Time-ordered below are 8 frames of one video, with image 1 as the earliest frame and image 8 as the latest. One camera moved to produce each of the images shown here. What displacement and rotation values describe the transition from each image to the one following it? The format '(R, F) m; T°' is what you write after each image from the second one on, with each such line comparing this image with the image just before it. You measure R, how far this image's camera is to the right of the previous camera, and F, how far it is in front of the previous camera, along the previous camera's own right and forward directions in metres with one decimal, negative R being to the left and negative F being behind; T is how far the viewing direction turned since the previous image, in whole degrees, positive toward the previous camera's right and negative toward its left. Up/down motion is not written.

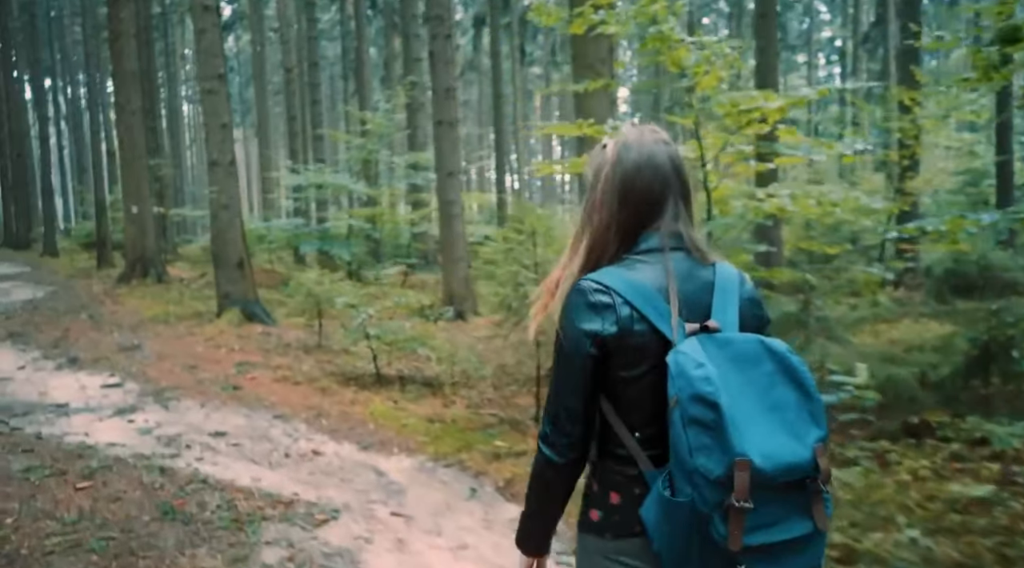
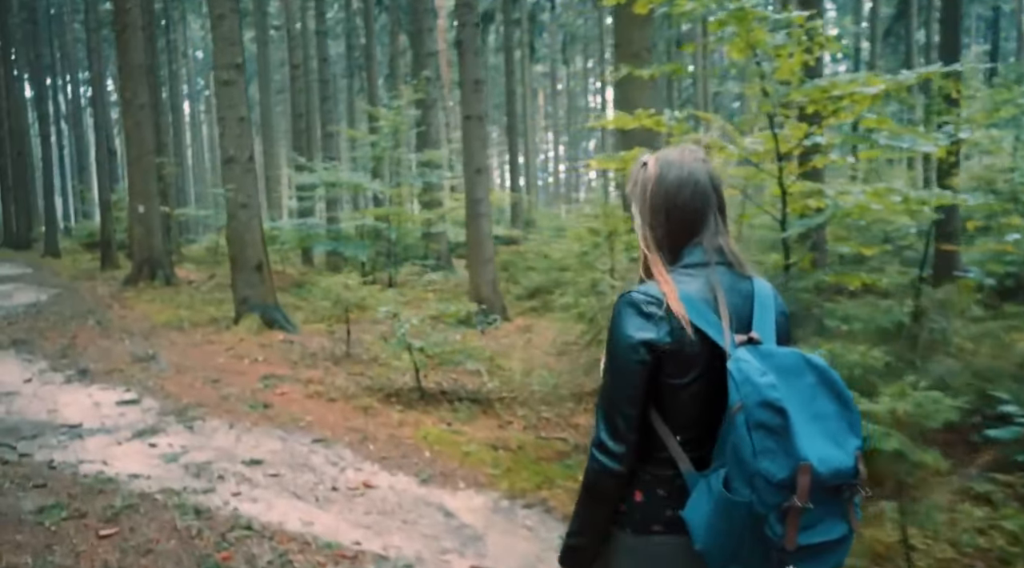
(-0.5, +0.7) m; 0°
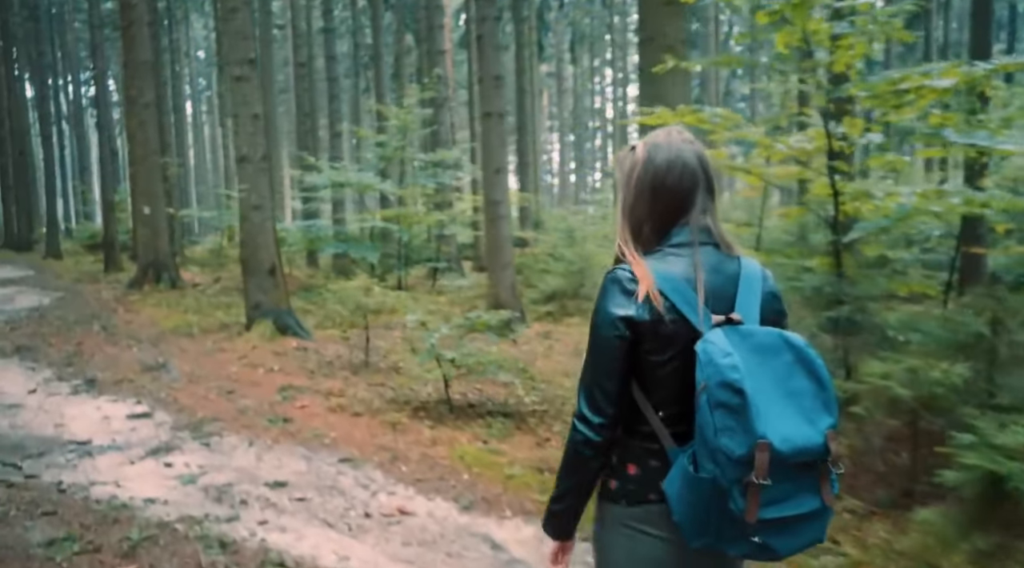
(-0.3, +0.4) m; 0°
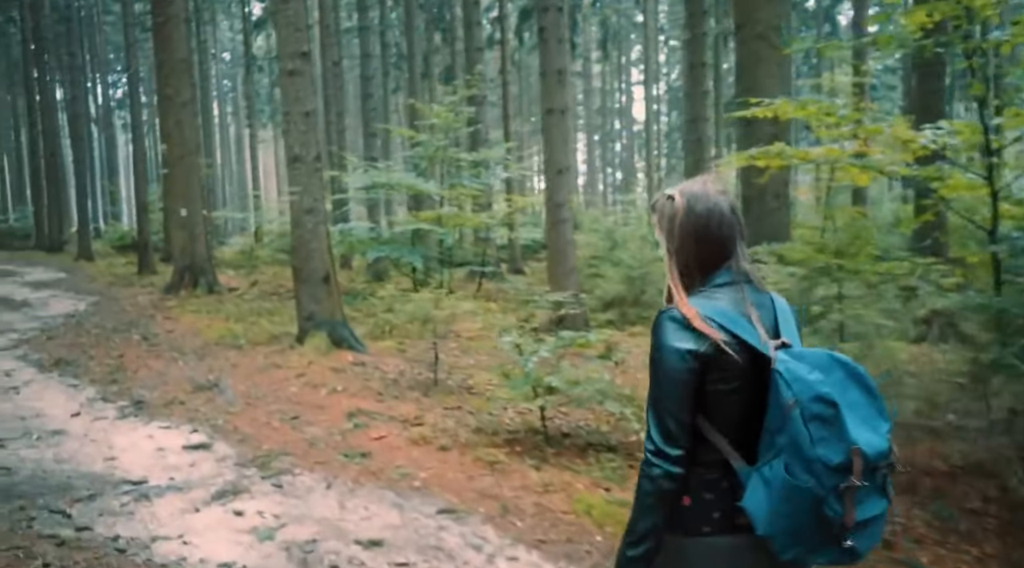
(-0.6, +0.8) m; -1°
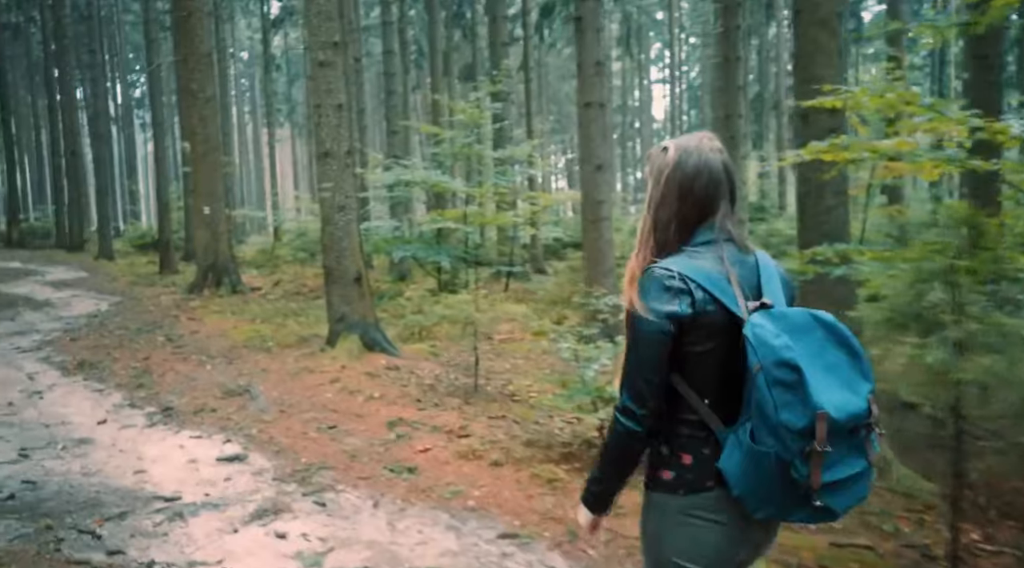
(-0.3, +0.4) m; -1°
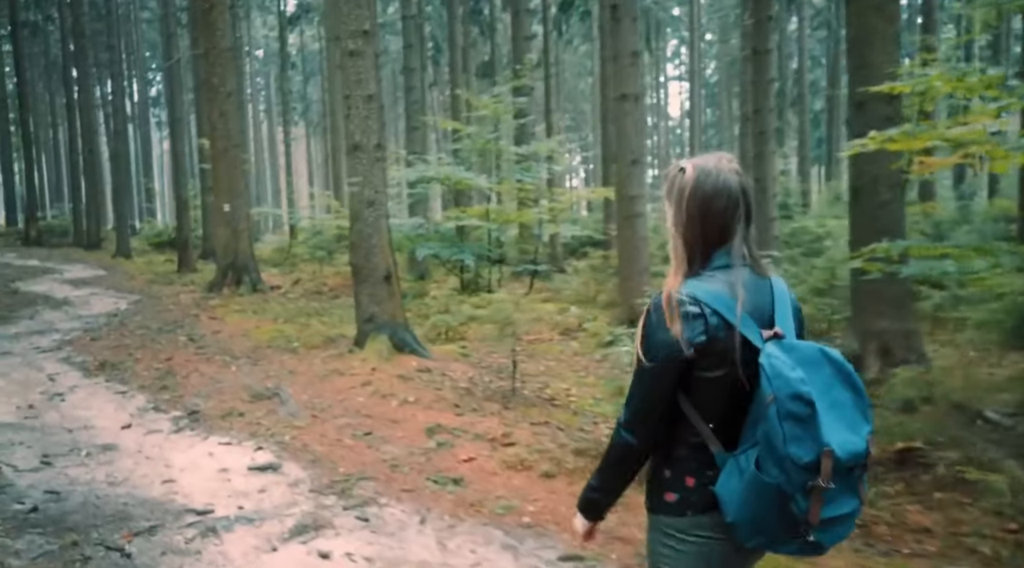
(-0.2, +0.4) m; -1°
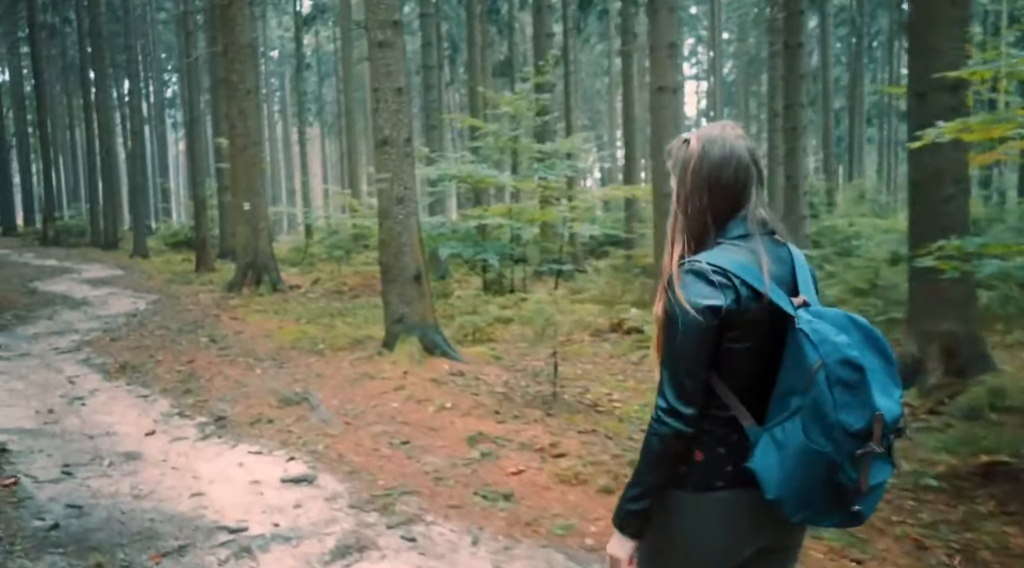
(-0.2, +0.4) m; -1°
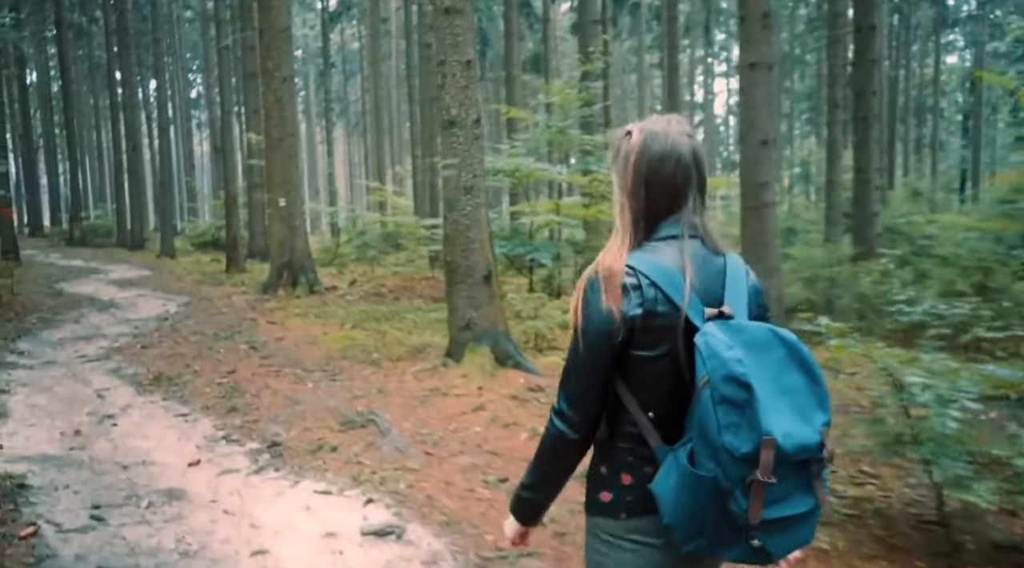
(-0.6, +1.1) m; -1°
